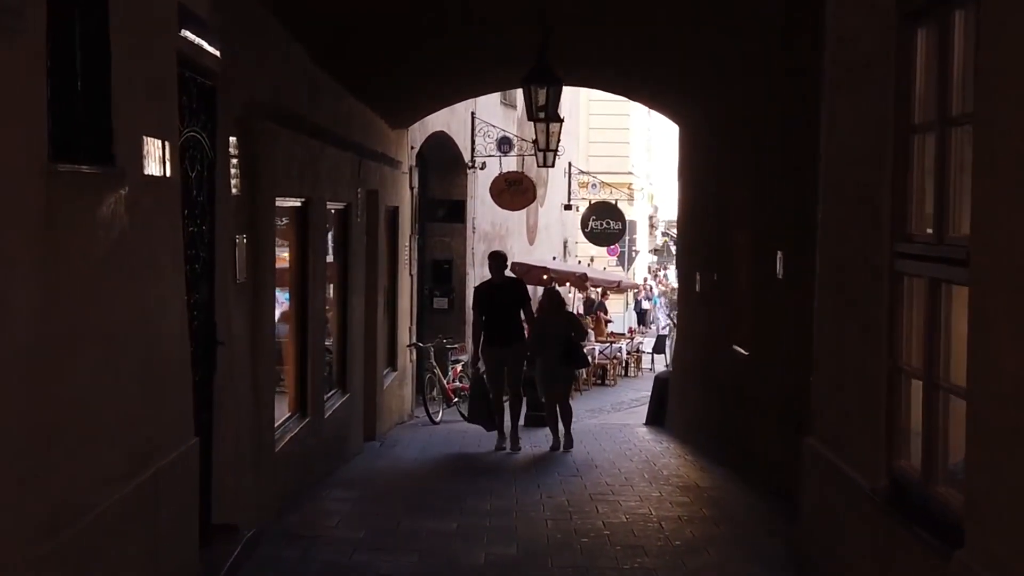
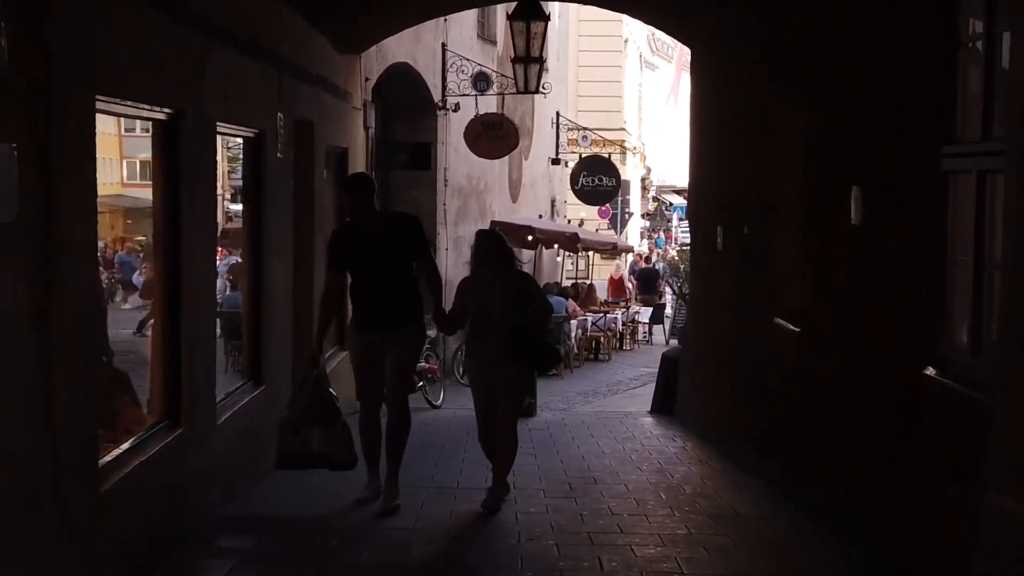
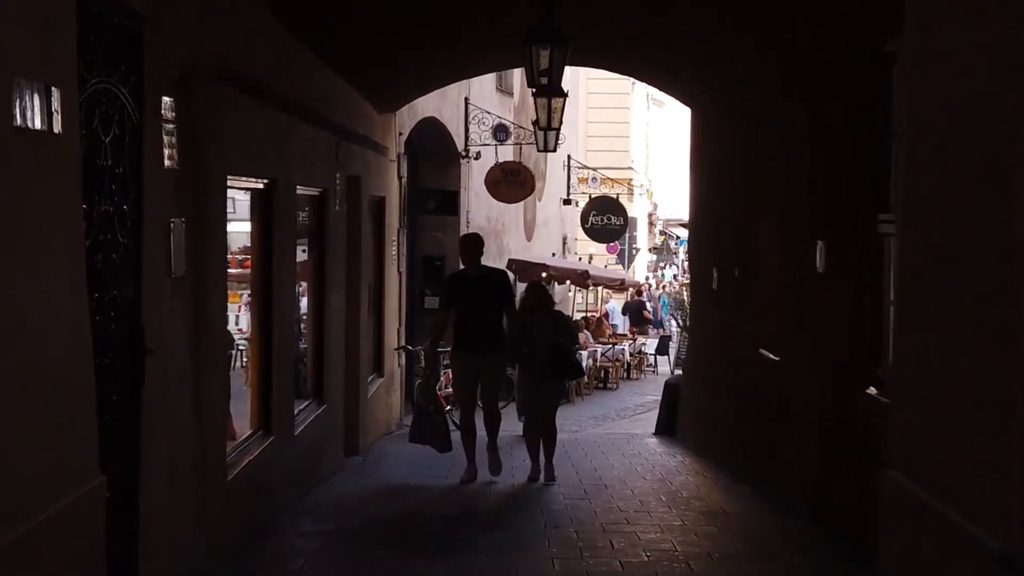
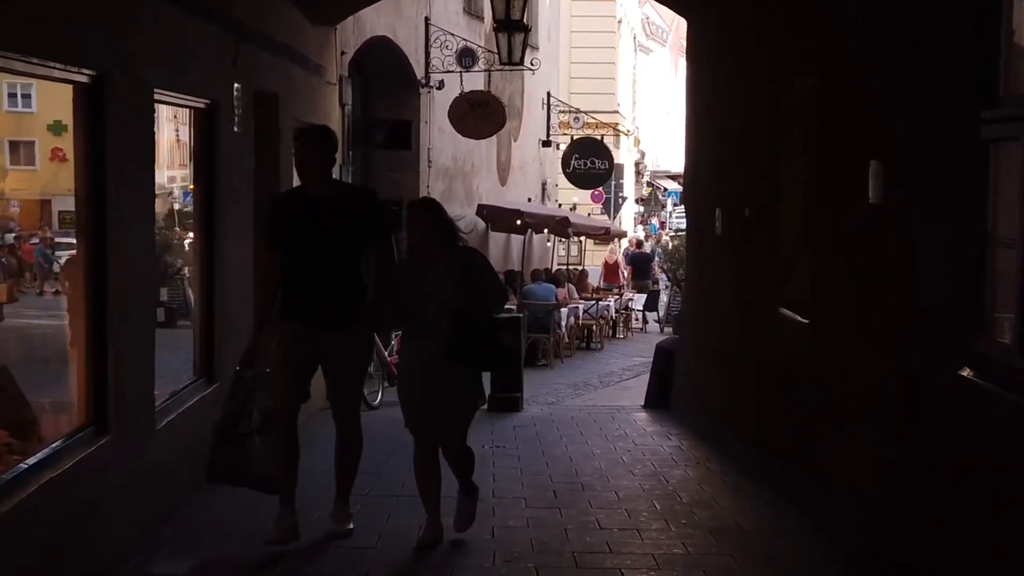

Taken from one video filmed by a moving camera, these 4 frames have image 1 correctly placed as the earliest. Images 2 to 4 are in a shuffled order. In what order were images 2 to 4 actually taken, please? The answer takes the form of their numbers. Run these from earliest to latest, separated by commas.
3, 2, 4
